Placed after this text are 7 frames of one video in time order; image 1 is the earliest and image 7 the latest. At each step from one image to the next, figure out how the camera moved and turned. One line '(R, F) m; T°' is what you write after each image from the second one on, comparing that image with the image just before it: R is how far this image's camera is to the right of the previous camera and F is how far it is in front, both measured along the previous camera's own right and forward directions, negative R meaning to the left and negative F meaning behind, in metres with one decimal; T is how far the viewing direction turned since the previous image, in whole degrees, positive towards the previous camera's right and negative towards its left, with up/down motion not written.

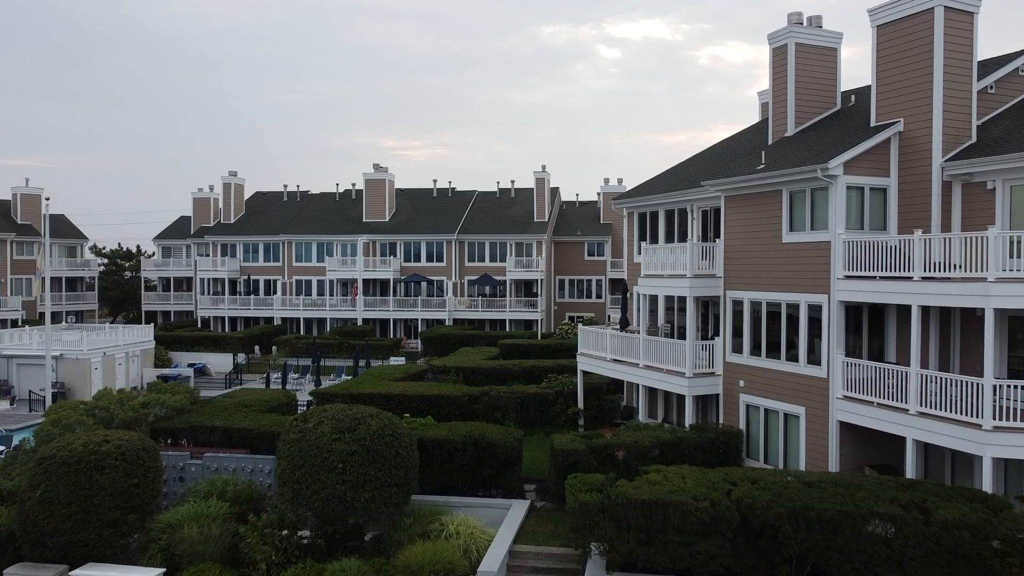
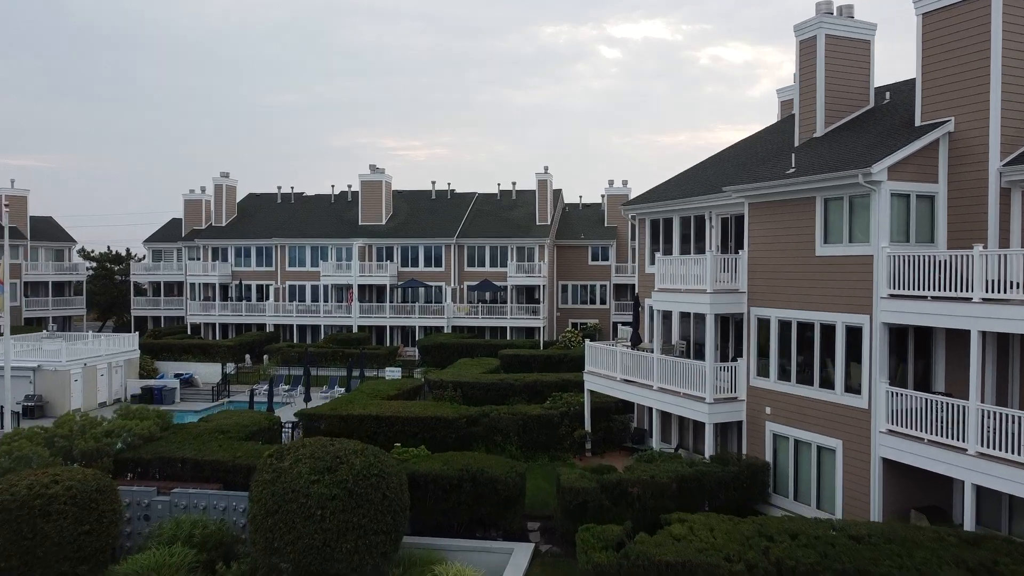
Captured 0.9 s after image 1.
(0.0, +1.8) m; 0°
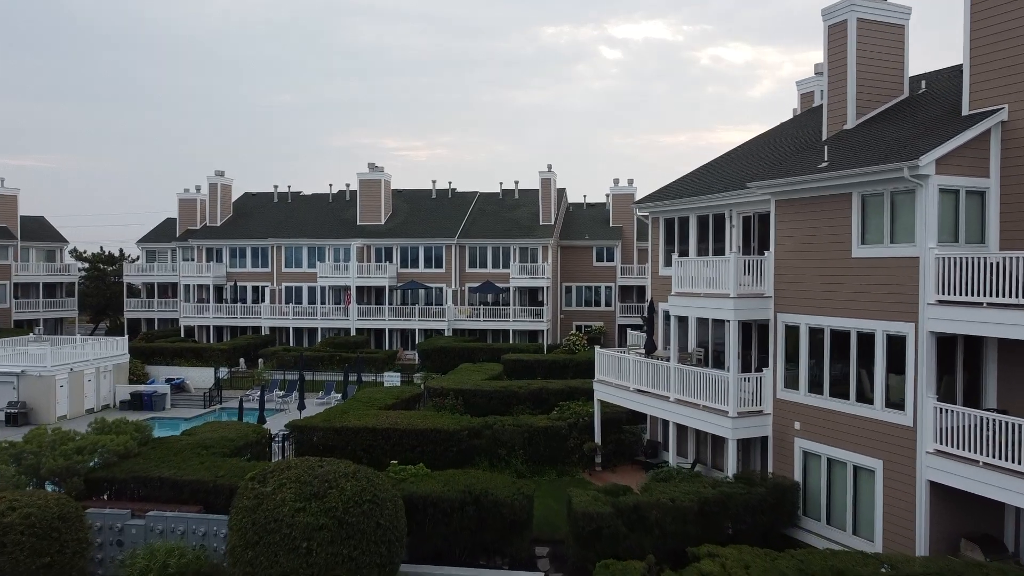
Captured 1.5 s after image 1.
(-0.1, +1.4) m; 0°
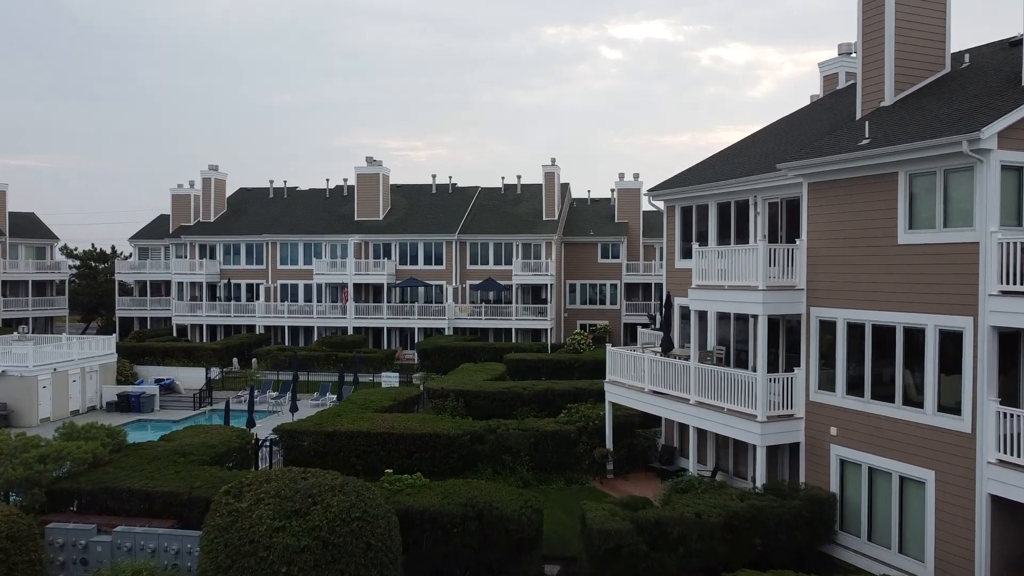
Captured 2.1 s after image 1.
(-0.1, +1.5) m; 0°
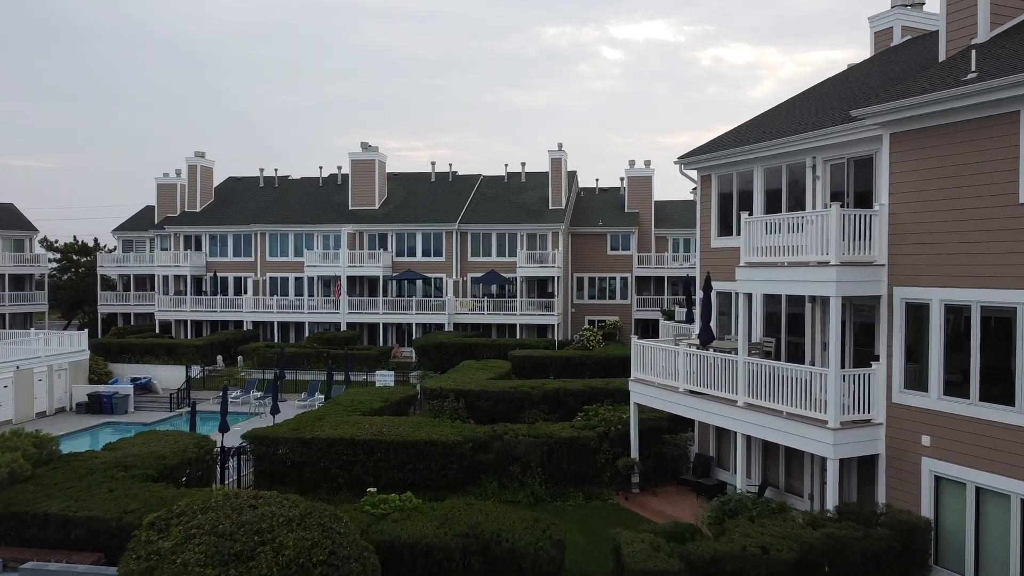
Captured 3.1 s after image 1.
(-0.1, +2.8) m; 0°
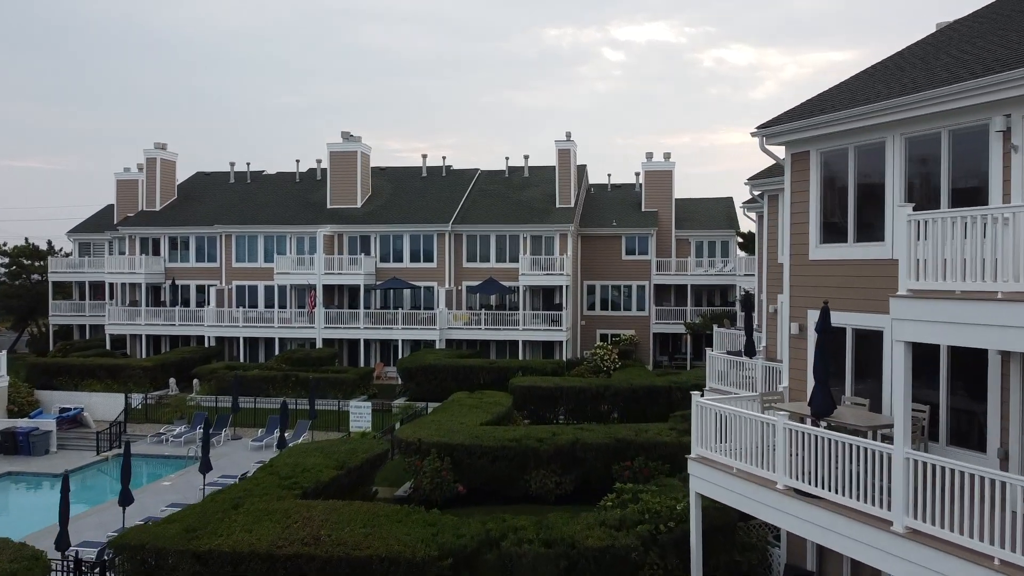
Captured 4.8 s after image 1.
(0.0, +5.5) m; 0°
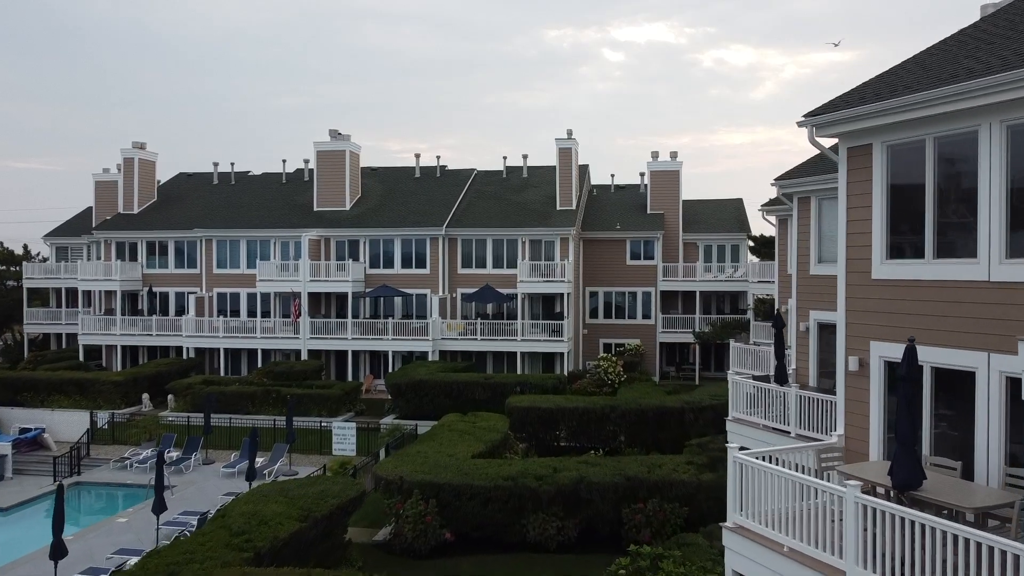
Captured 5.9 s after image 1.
(+0.1, +2.2) m; 0°
